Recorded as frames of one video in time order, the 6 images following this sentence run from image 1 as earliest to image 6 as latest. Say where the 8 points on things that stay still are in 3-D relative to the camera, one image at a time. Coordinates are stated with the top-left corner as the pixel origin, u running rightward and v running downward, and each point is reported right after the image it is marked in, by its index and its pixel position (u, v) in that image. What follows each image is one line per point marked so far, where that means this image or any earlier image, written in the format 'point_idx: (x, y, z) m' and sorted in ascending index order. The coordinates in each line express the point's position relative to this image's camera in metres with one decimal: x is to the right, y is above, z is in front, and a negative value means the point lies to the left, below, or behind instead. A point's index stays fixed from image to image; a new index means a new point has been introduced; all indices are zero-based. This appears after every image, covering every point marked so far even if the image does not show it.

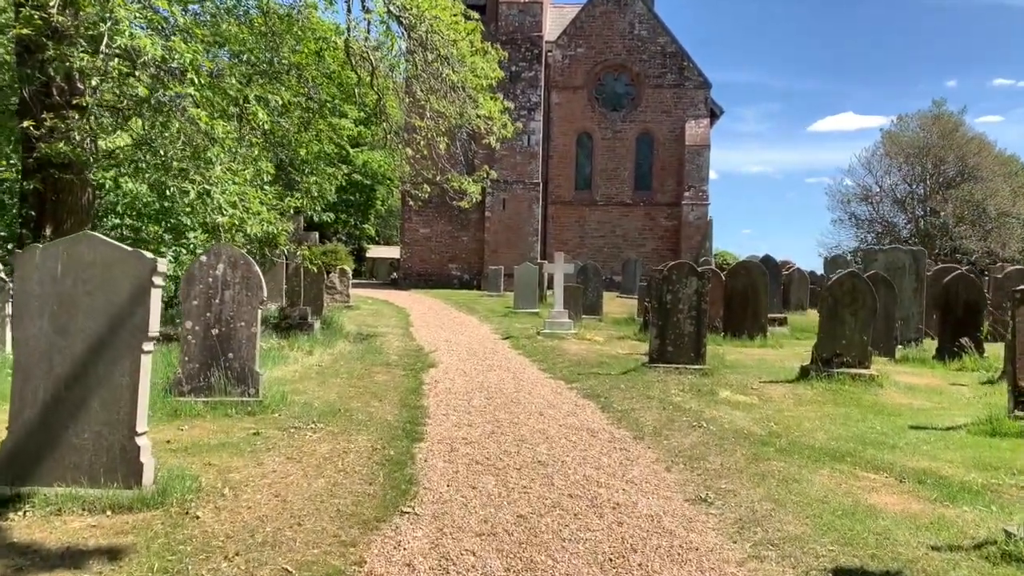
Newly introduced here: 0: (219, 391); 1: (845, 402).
0: (-2.1, -0.7, +5.6) m
1: (+3.2, -1.1, +7.6) m
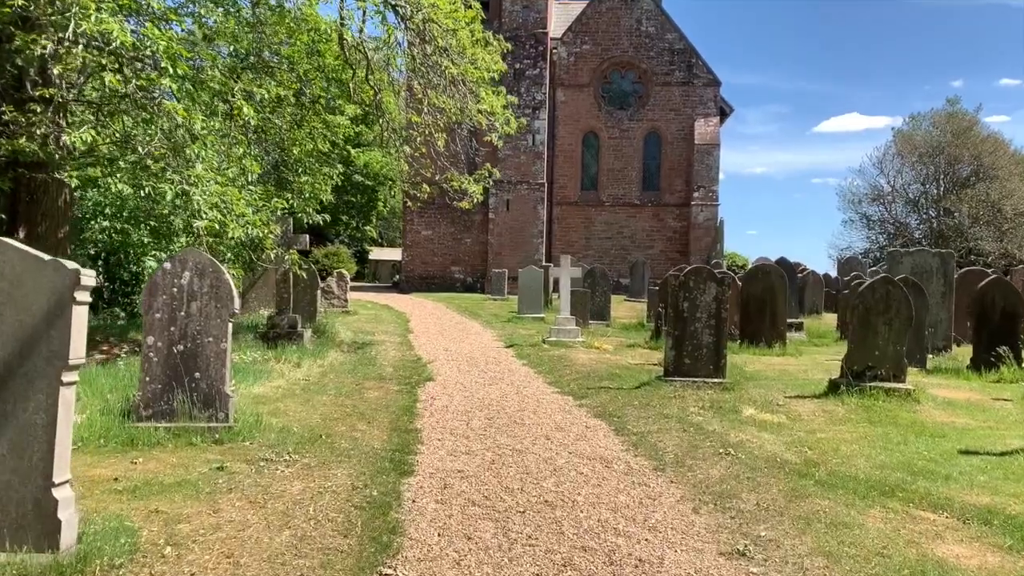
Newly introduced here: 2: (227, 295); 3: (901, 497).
0: (-2.1, -0.8, +5.0) m
1: (+3.2, -1.2, +6.9) m
2: (-1.8, 0.0, +5.1) m
3: (+2.3, -1.2, +4.6) m
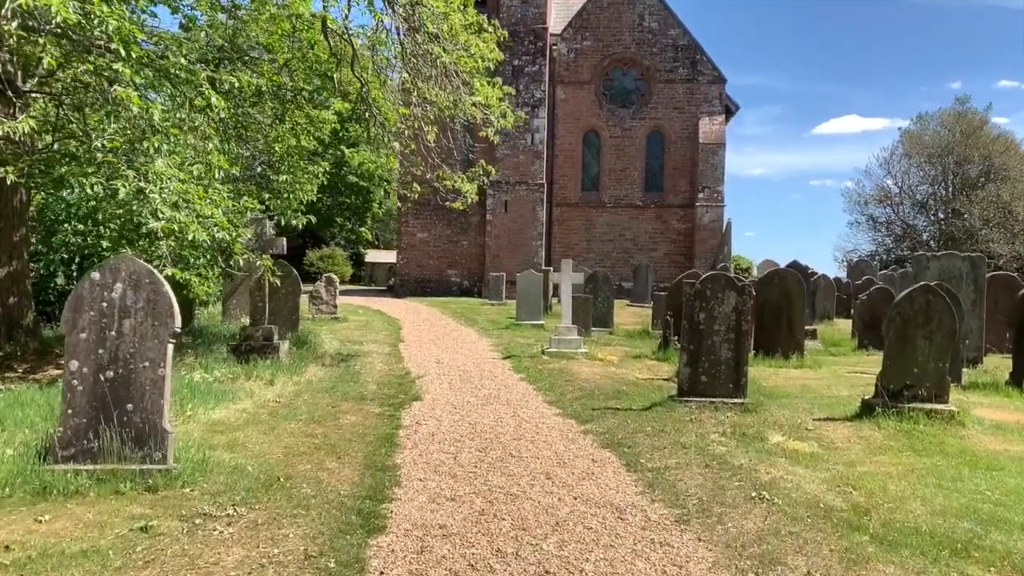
0: (-2.1, -0.9, +4.2) m
1: (+3.2, -1.2, +6.1) m
2: (-1.9, -0.1, +4.2) m
3: (+2.3, -1.3, +3.8) m
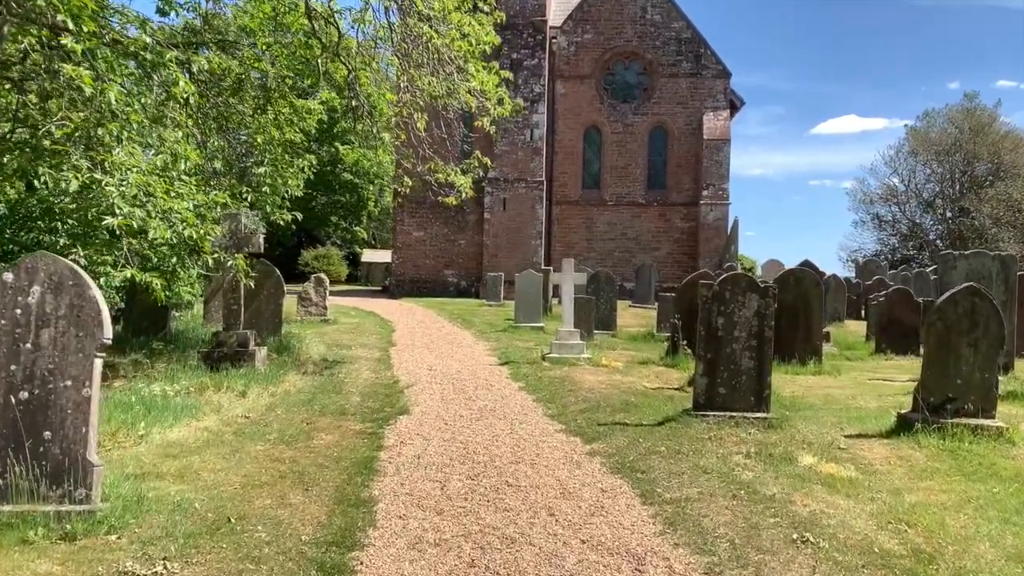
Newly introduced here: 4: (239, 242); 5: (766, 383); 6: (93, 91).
0: (-2.2, -0.9, +3.5) m
1: (+3.2, -1.3, +5.4) m
2: (-1.9, -0.1, +3.5) m
3: (+2.3, -1.3, +3.1) m
4: (-2.9, +0.5, +8.2) m
5: (+2.1, -0.8, +6.3) m
6: (-3.3, +1.6, +6.2) m
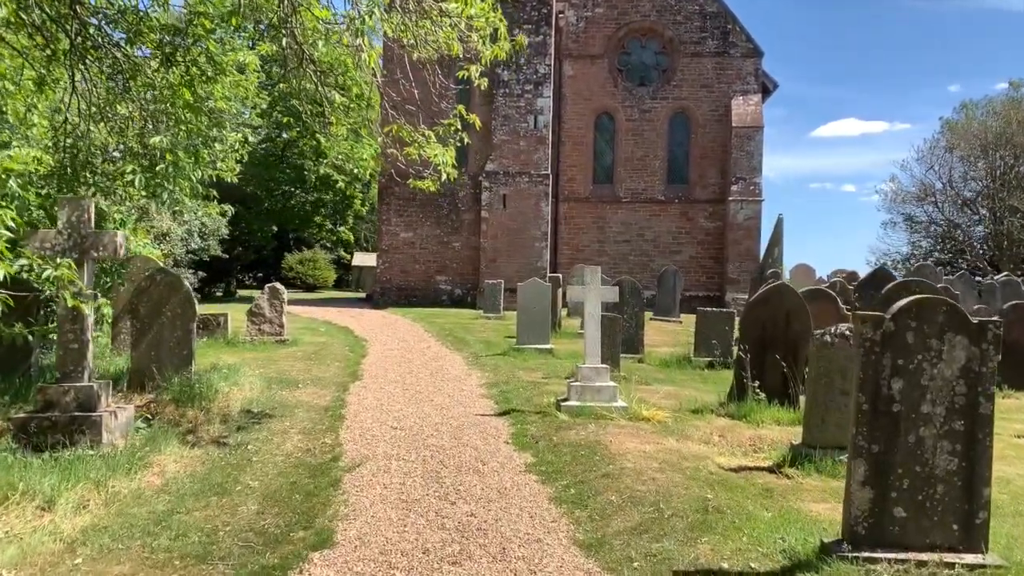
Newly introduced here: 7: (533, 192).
0: (-2.1, -1.1, +0.6) m
1: (+3.2, -1.4, +2.5) m
2: (-1.9, -0.3, +0.6) m
3: (+2.3, -1.5, +0.2) m
4: (-2.9, +0.3, +5.4) m
5: (+2.1, -0.9, +3.5) m
6: (-3.3, +1.4, +3.3) m
7: (+0.5, +2.5, +19.9) m
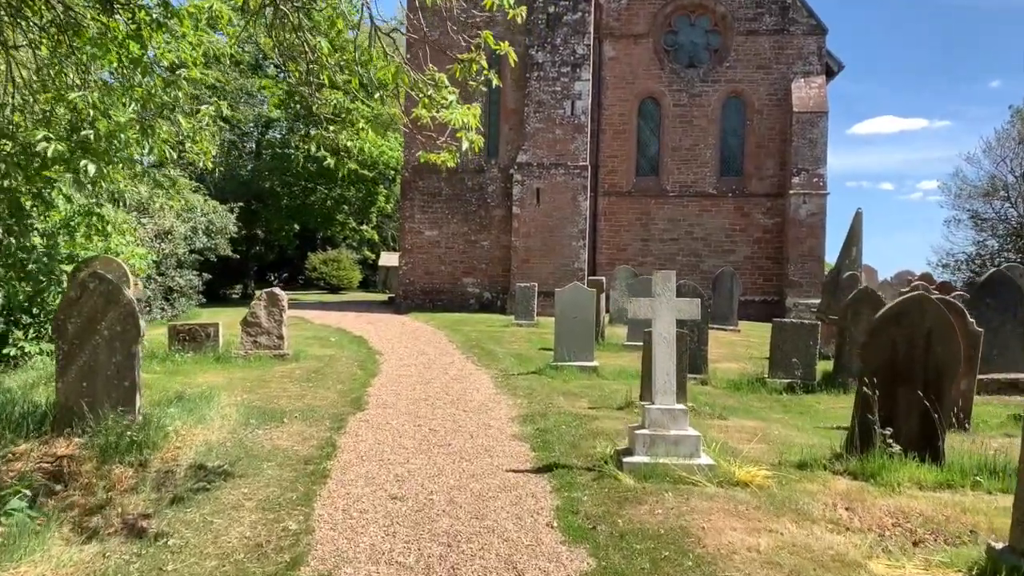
0: (-2.1, -1.2, -1.2) m
1: (+3.3, -1.5, +0.5) m
2: (-1.8, -0.4, -1.1) m
3: (+2.3, -1.6, -1.7) m
4: (-2.6, +0.2, +3.6) m
5: (+2.2, -1.0, +1.5) m
6: (-3.1, +1.3, +1.6) m
7: (+1.3, +2.4, +18.0) m
